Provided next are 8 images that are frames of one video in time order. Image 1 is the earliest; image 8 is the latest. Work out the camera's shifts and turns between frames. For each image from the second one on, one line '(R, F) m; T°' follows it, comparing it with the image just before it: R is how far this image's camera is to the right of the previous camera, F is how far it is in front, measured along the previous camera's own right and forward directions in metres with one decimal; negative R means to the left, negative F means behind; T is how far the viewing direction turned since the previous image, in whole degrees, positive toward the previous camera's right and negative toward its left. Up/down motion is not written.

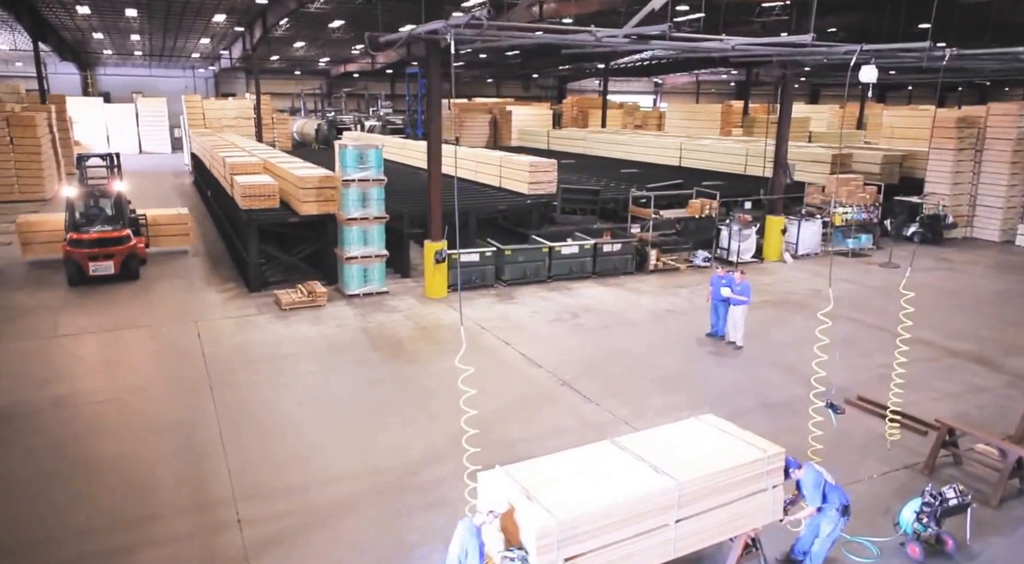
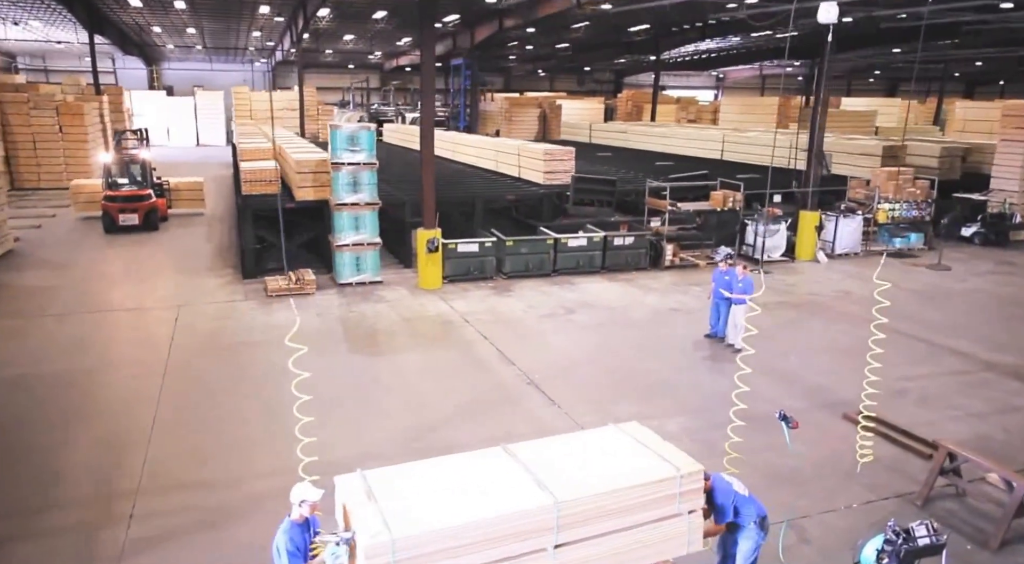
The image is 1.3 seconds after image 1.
(+1.2, +0.7) m; -5°
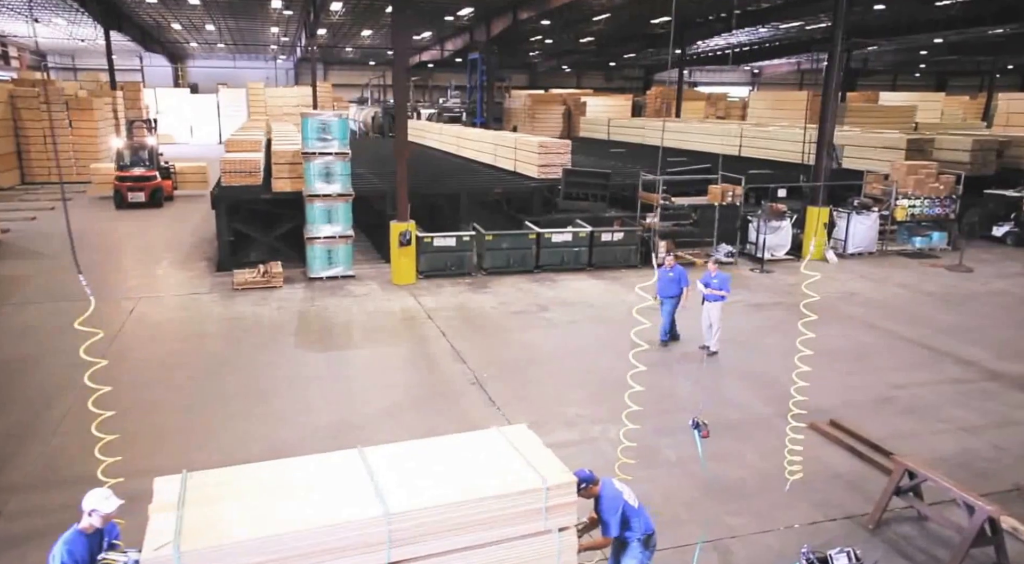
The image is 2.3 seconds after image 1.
(+1.1, +0.6) m; -3°
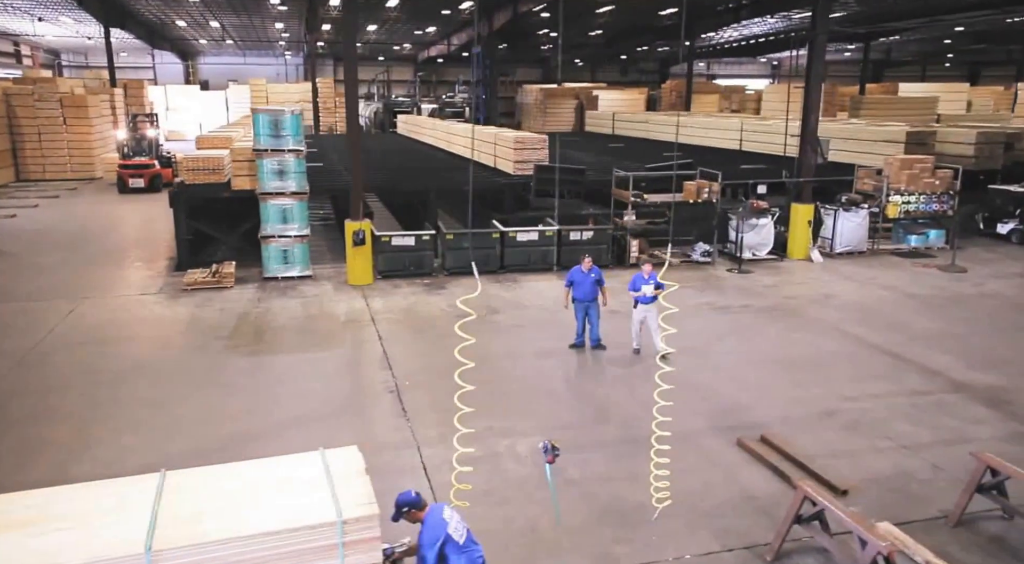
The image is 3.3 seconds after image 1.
(+1.2, +0.4) m; -2°
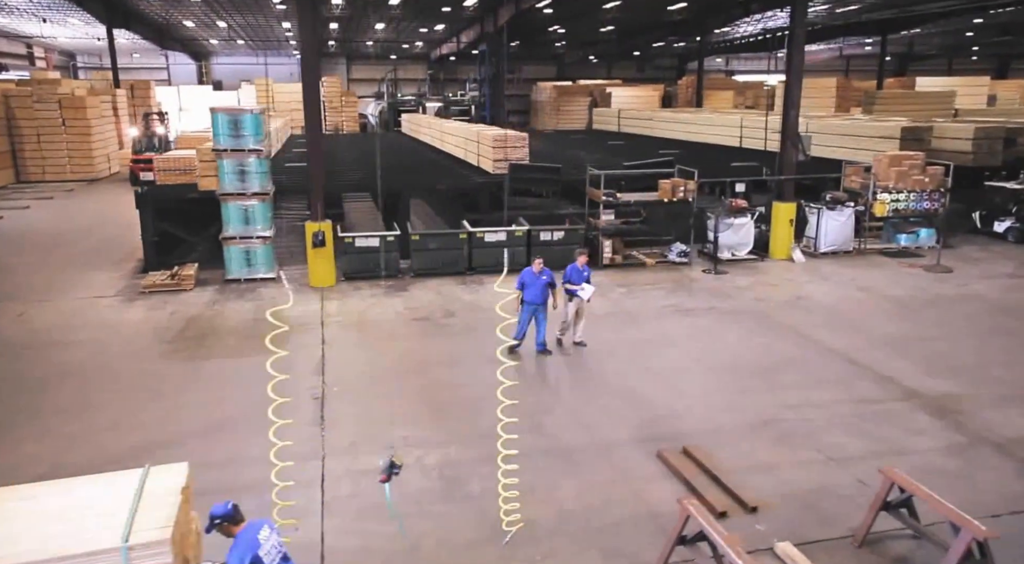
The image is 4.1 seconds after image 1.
(+1.1, +0.3) m; -2°
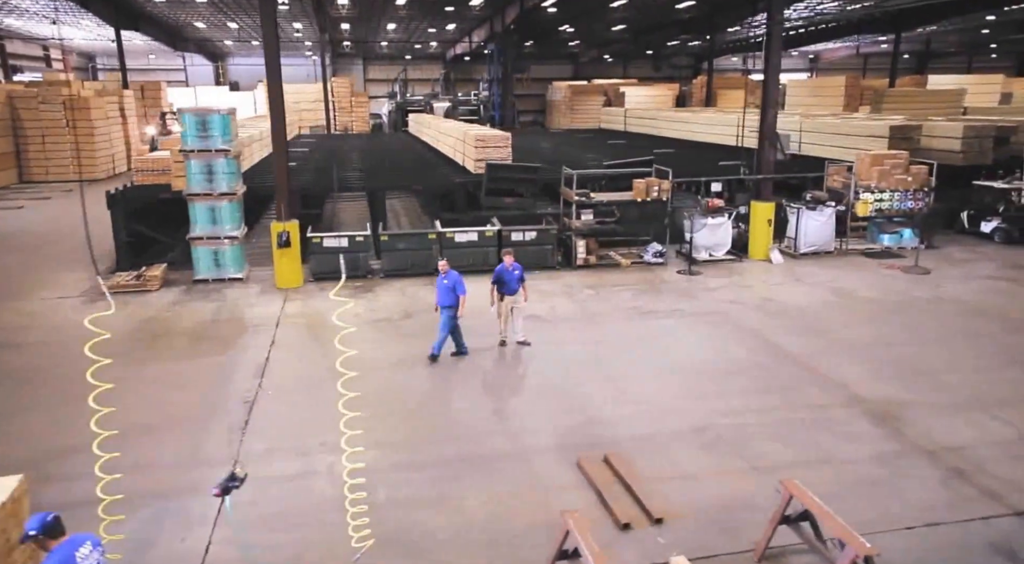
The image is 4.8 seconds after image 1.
(+1.0, +0.1) m; -2°
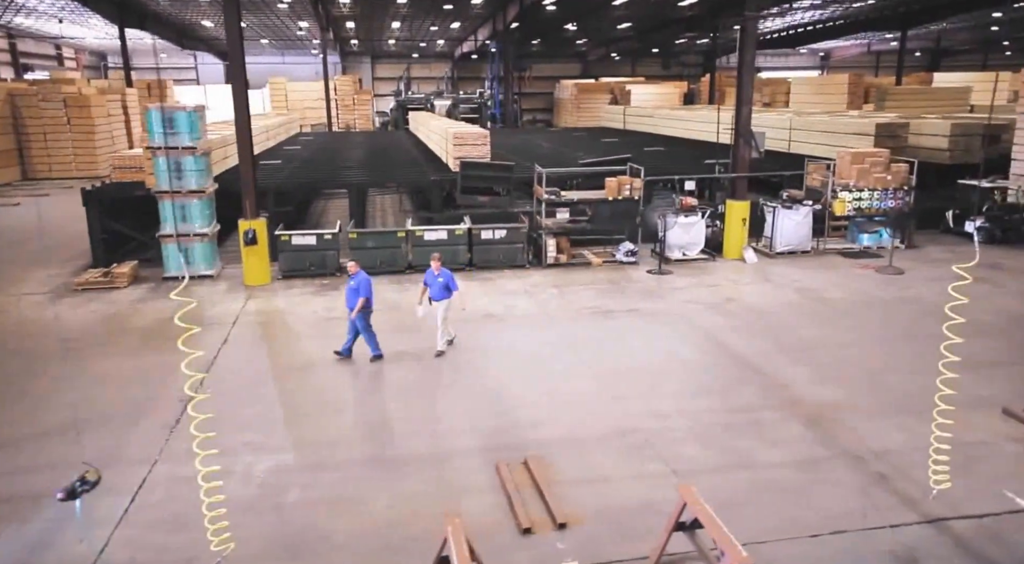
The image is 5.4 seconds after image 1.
(+0.9, +0.1) m; -1°
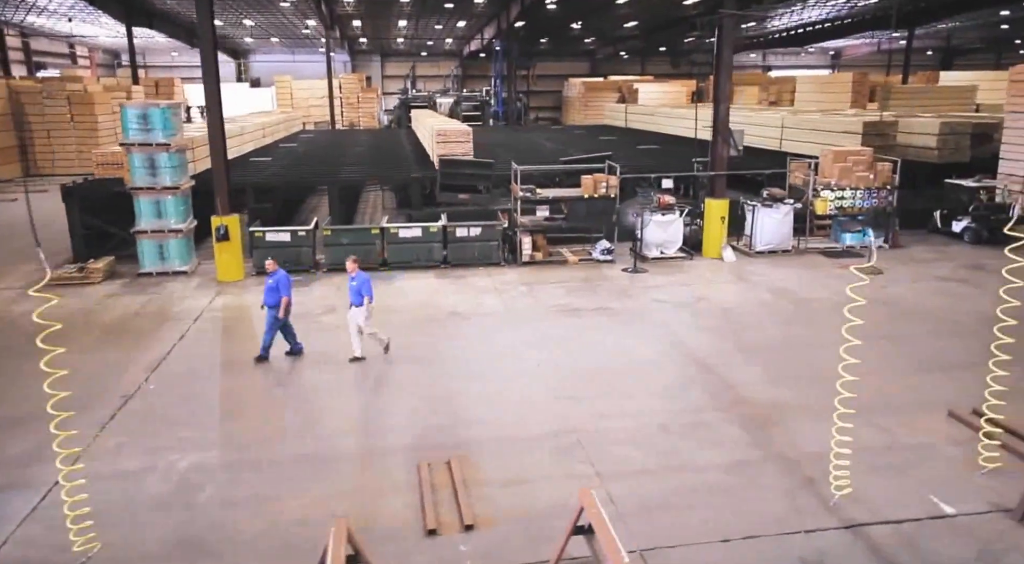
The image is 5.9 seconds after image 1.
(+0.8, +0.1) m; -1°
